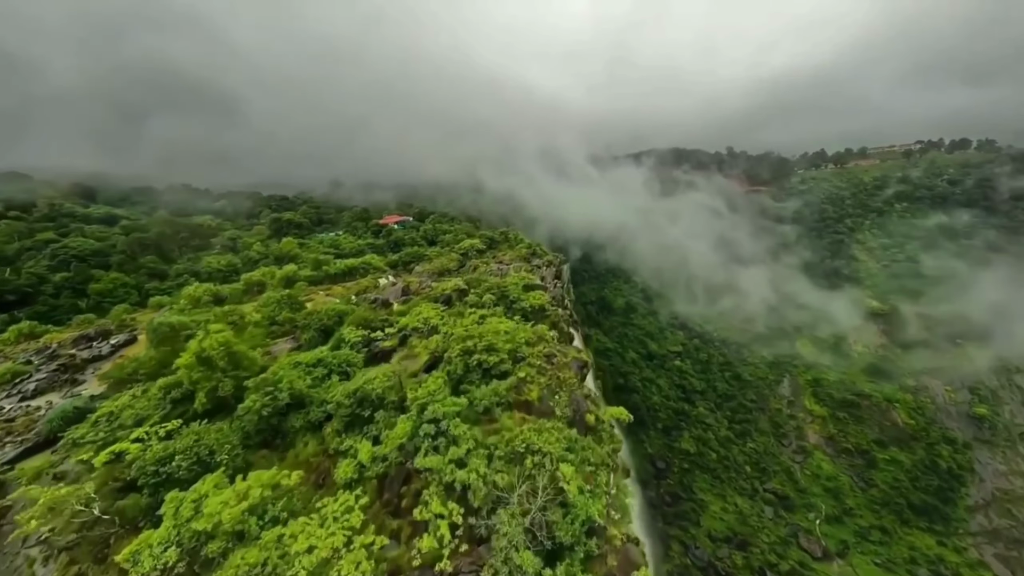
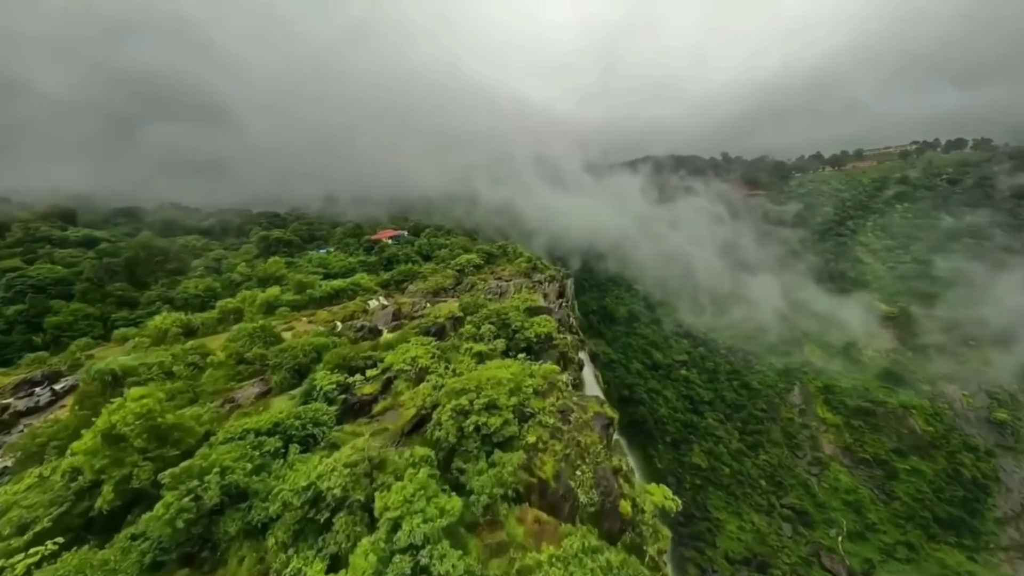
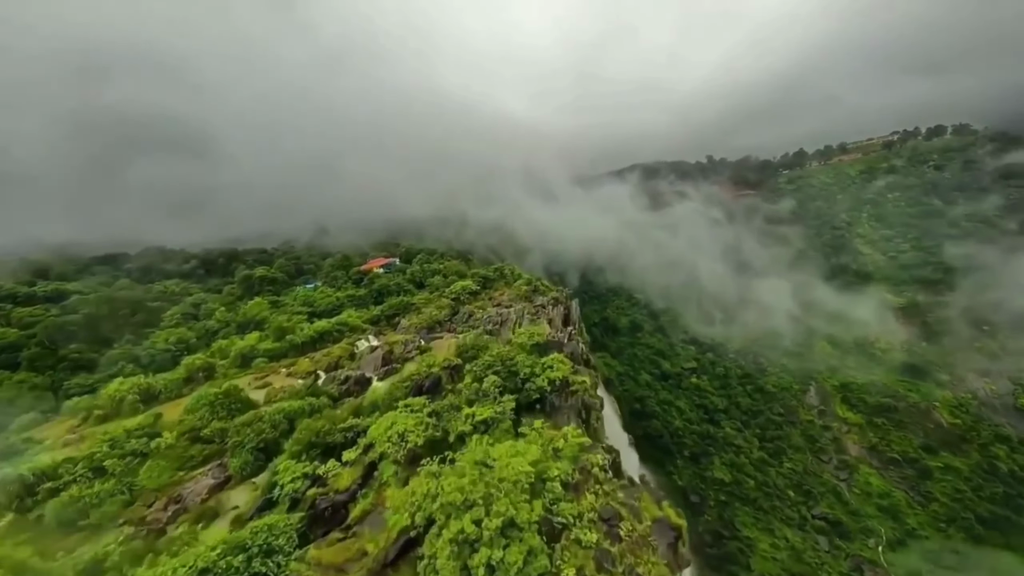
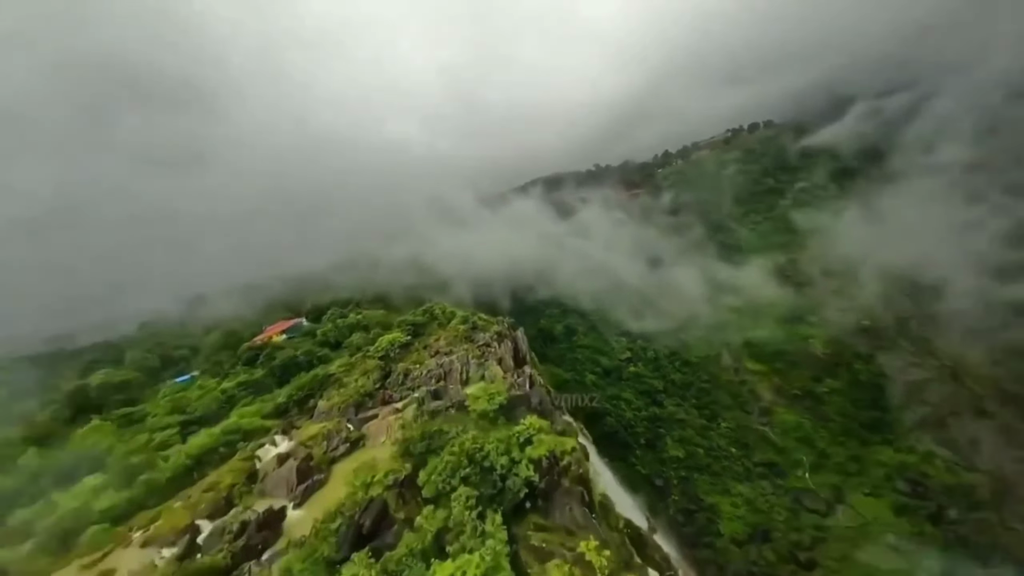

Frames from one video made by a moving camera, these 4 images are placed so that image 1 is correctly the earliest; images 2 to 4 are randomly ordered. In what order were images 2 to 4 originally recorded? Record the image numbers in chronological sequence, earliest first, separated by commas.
2, 3, 4
